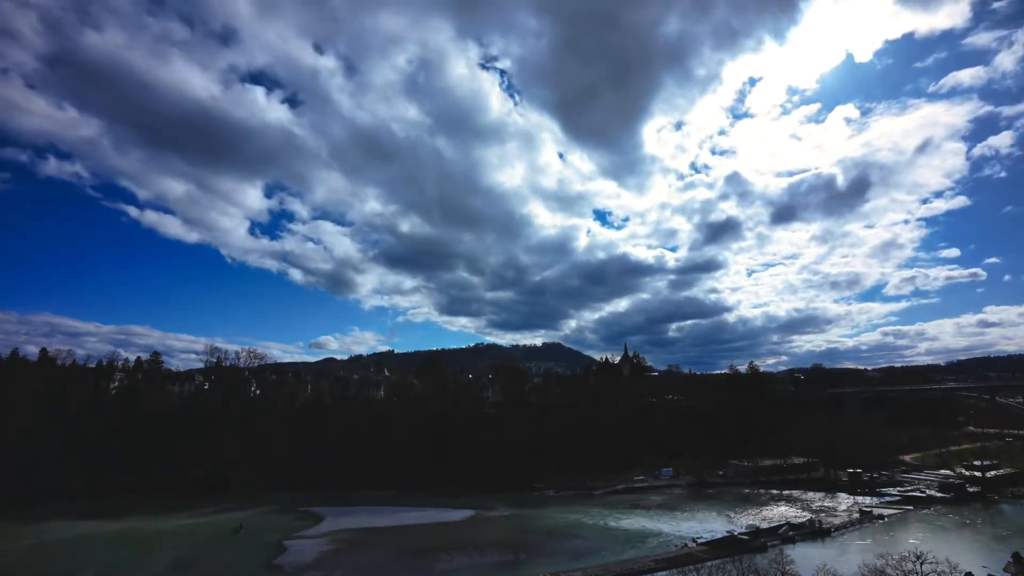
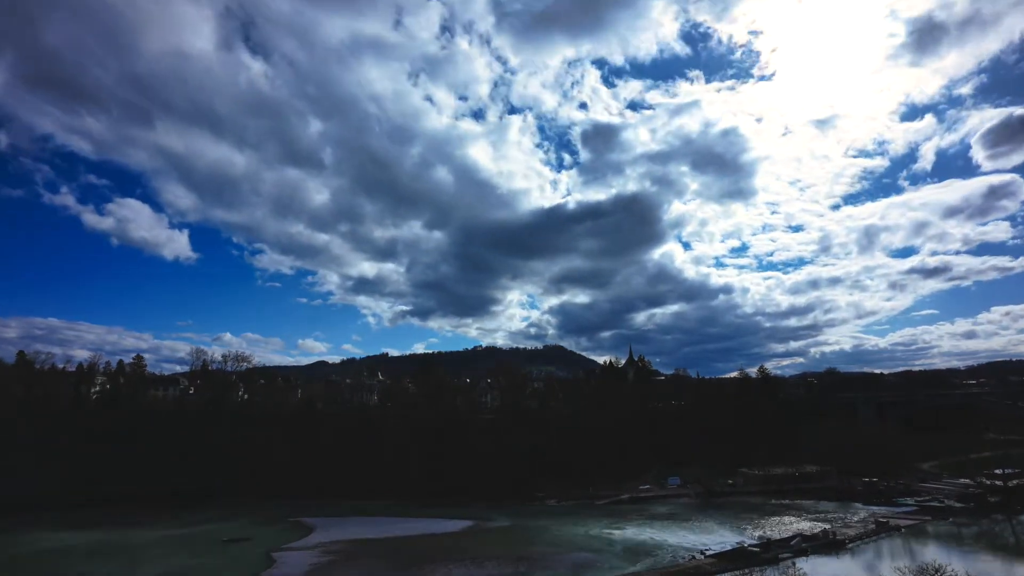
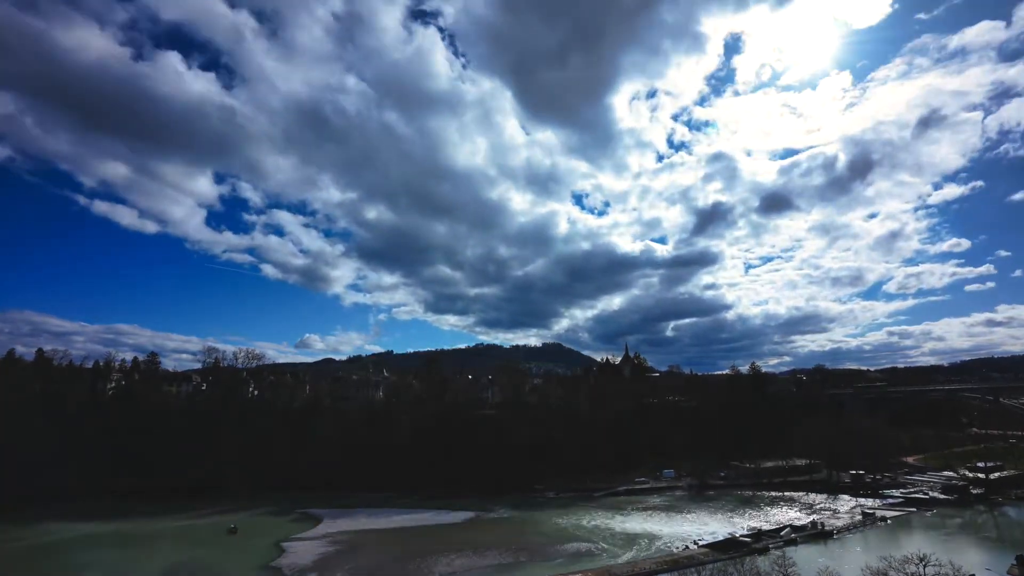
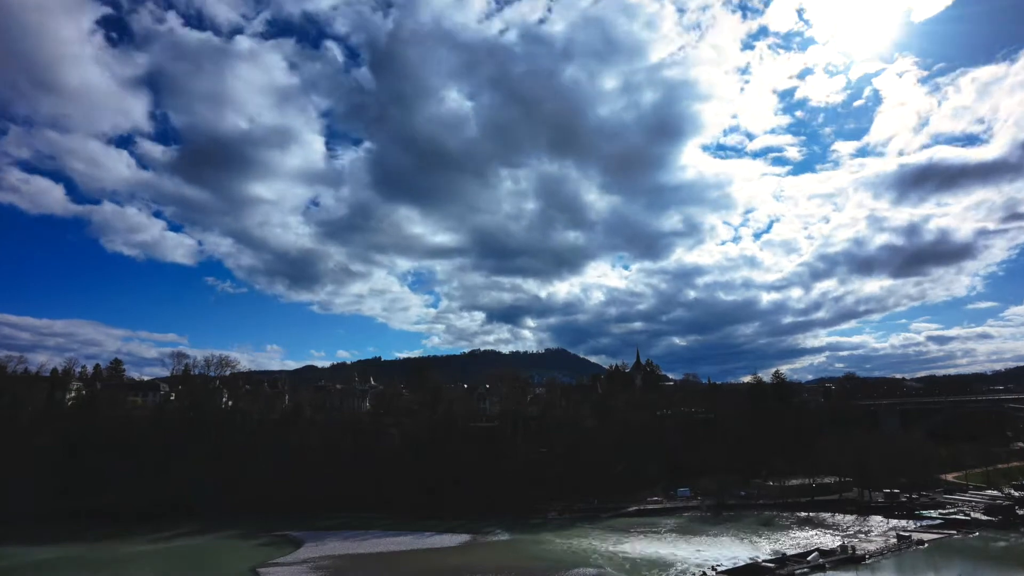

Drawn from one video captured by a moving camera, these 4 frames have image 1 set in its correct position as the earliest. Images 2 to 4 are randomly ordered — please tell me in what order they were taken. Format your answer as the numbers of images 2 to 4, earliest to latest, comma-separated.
3, 2, 4
